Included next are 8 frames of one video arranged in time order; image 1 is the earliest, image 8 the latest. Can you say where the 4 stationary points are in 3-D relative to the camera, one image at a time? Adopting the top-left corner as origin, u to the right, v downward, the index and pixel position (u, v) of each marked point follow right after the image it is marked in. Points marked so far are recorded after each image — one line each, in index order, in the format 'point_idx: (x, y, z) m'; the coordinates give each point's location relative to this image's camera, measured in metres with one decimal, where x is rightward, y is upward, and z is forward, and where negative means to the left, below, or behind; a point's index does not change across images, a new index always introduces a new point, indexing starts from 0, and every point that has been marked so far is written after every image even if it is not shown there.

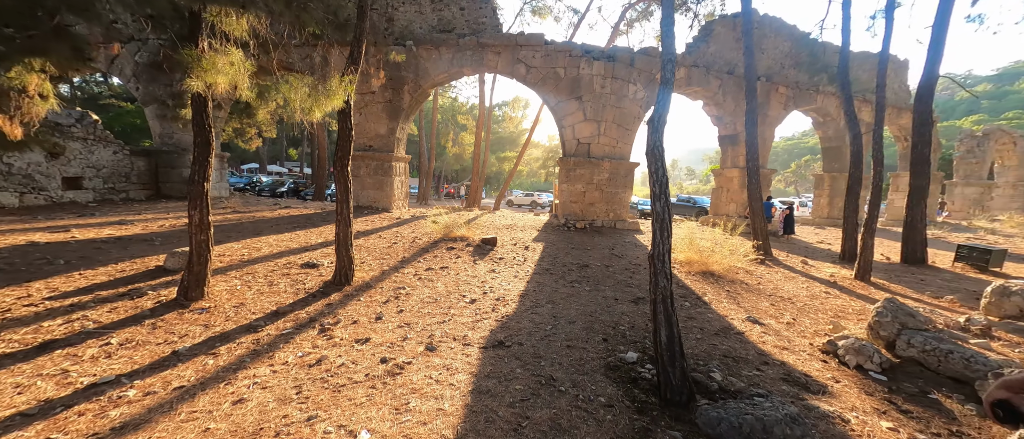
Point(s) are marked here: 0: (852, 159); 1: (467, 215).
0: (+6.3, +1.1, +6.4) m
1: (-1.2, +0.1, +9.3) m
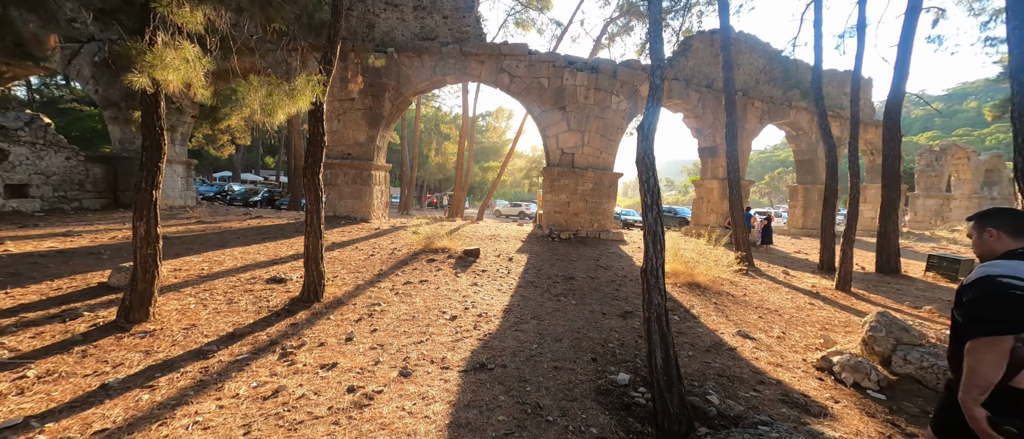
0: (+6.0, +0.9, +6.5) m
1: (-1.6, -0.2, +9.0) m
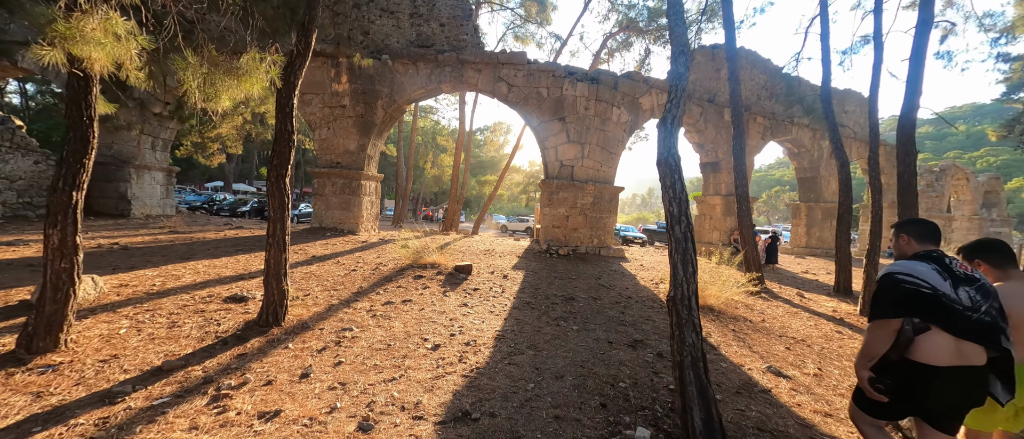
0: (+5.9, +0.6, +6.2) m
1: (-1.7, -0.5, +8.6) m
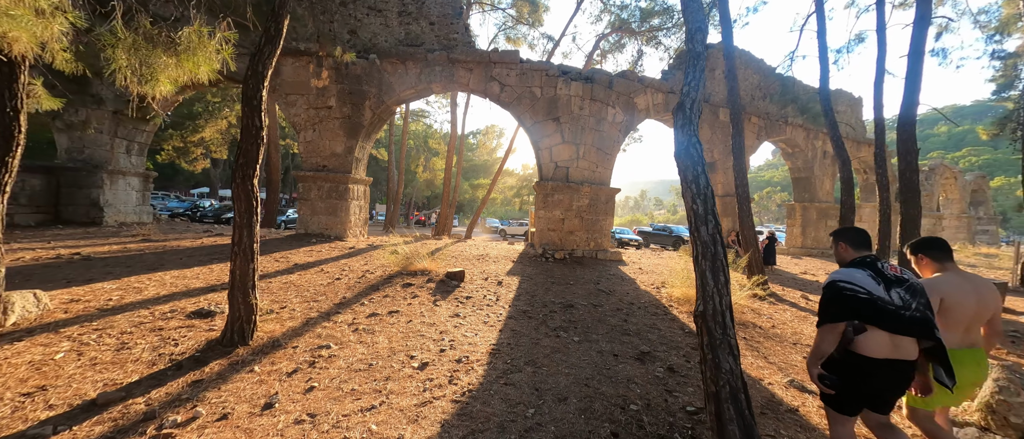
0: (+5.8, +0.6, +6.1) m
1: (-1.9, -0.6, +8.3) m
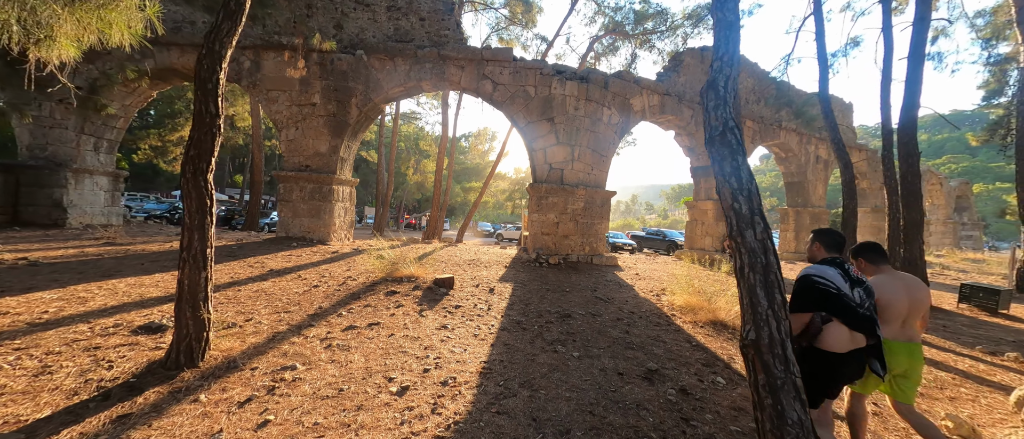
0: (+5.7, +0.5, +5.9) m
1: (-2.1, -0.7, +7.9) m
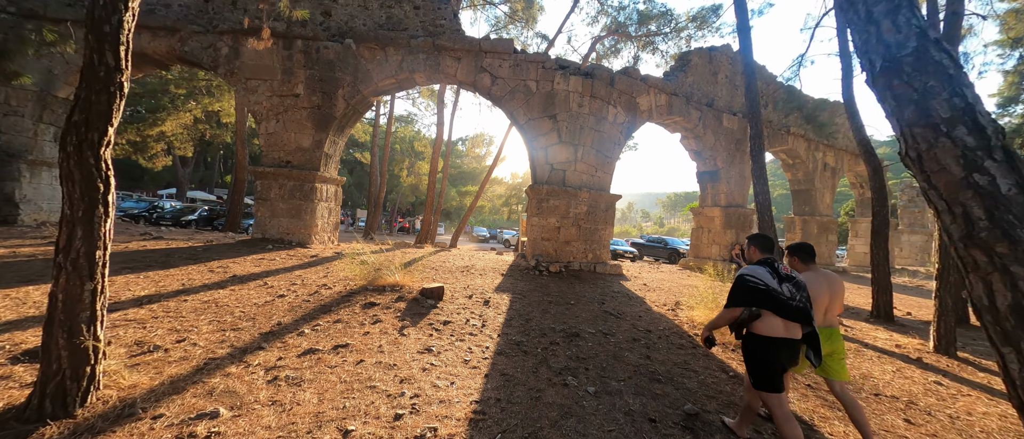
0: (+5.7, +0.4, +5.4) m
1: (-2.1, -0.7, +7.3) m
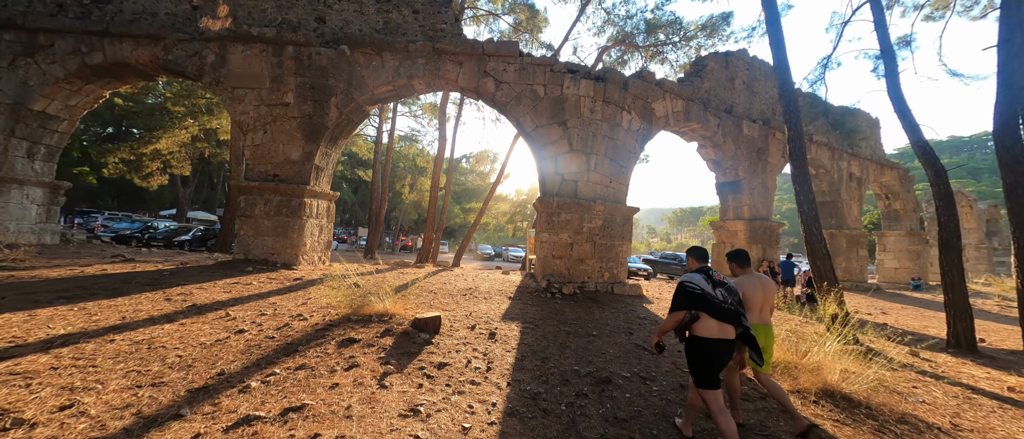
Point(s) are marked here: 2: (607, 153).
0: (+5.8, +0.2, +4.6) m
1: (-2.0, -1.1, +6.6) m
2: (+1.9, +1.3, +6.7) m
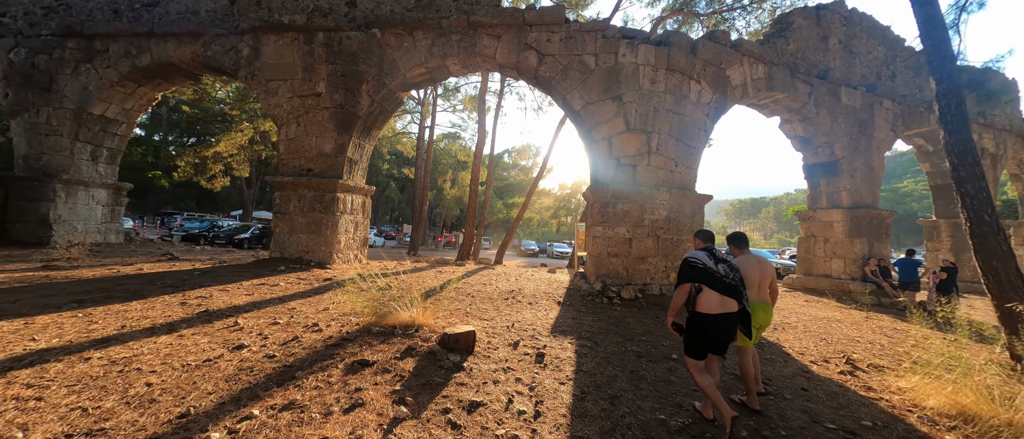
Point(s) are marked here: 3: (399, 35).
0: (+6.3, +0.4, +3.1) m
1: (-1.1, -1.0, +6.0) m
2: (+2.7, +1.5, +5.7) m
3: (-2.0, +3.3, +6.1) m
